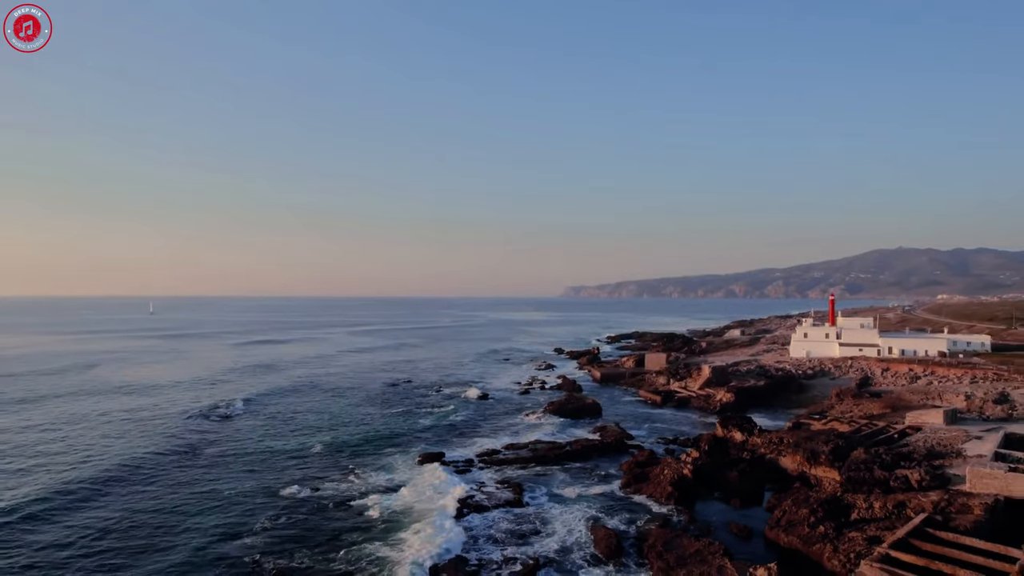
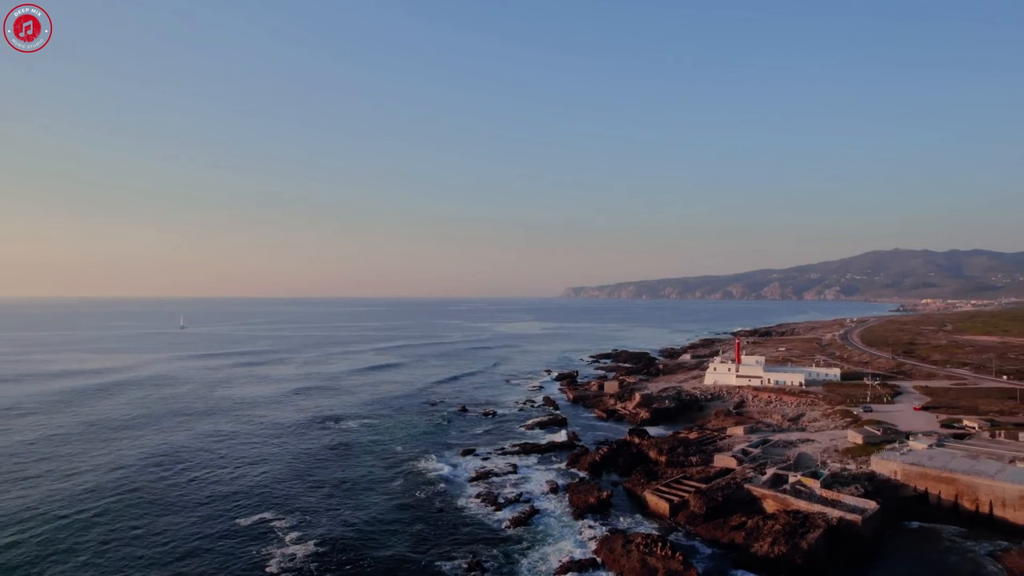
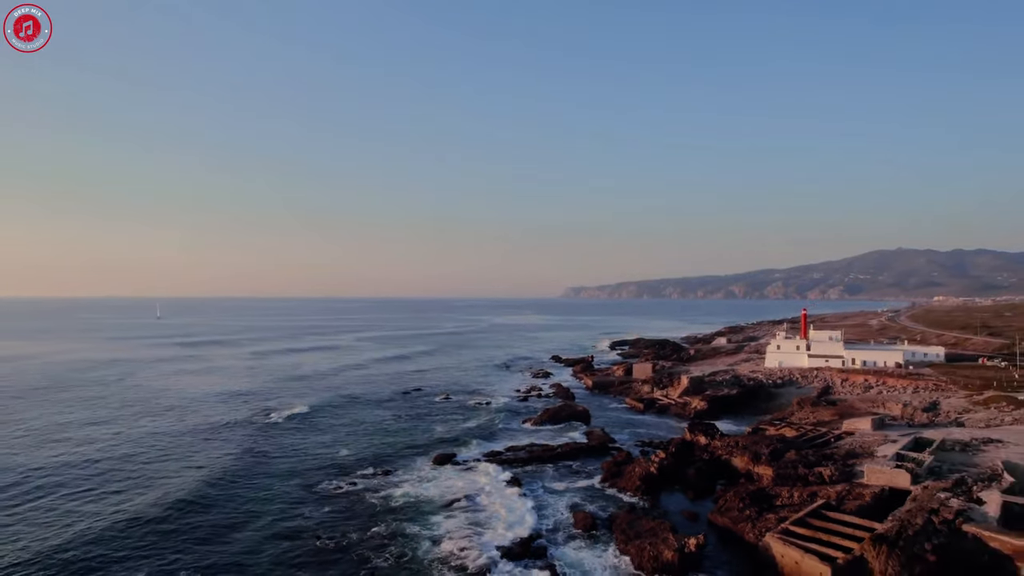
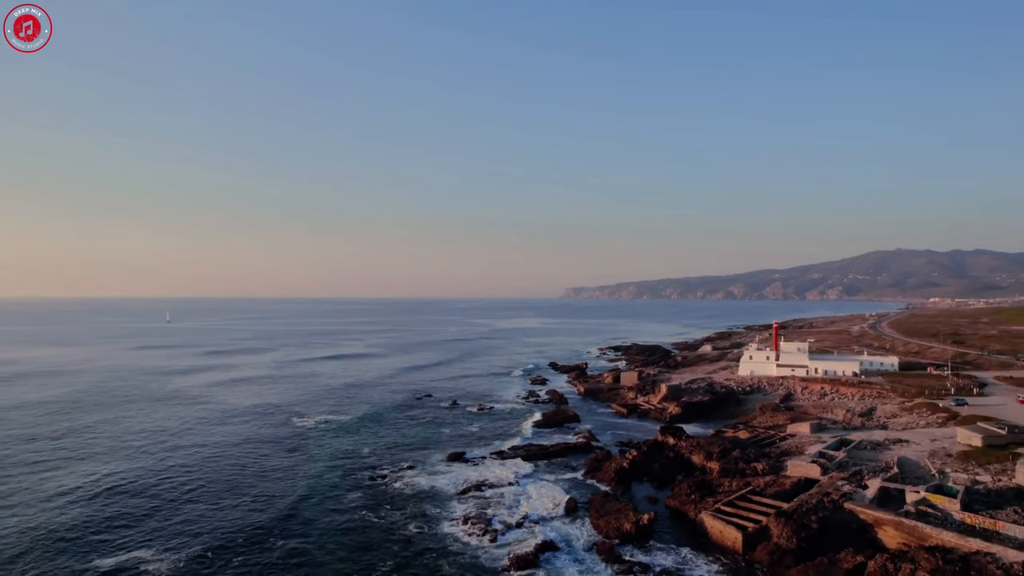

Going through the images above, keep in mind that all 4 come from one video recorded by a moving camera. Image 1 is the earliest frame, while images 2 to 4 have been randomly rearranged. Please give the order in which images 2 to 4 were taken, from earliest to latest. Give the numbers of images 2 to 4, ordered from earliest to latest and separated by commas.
3, 4, 2
